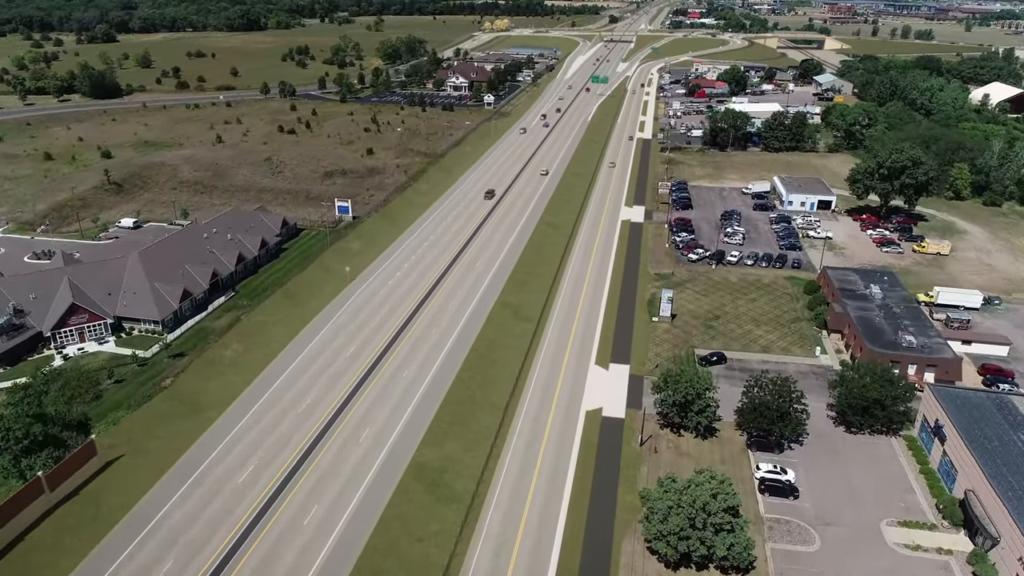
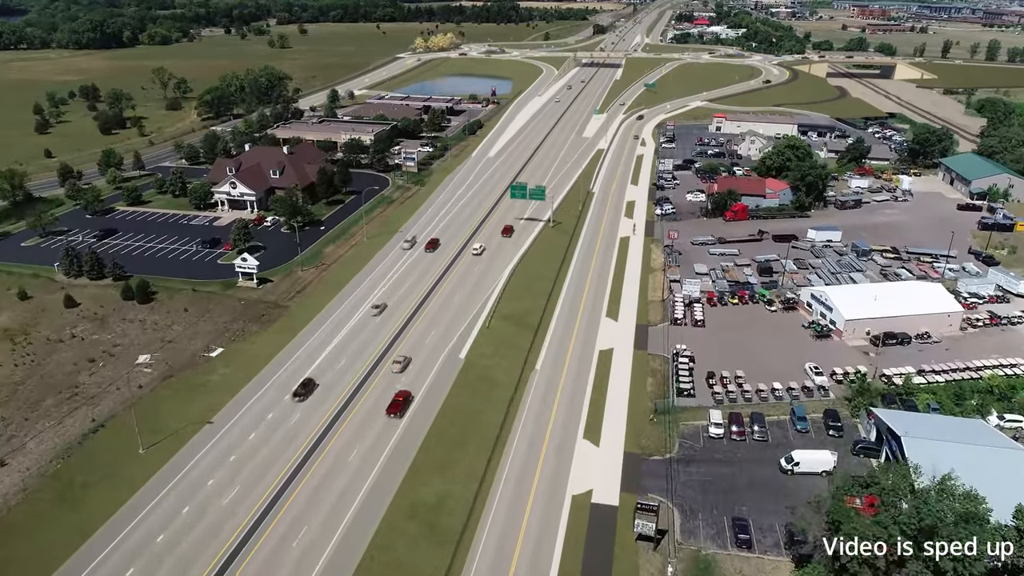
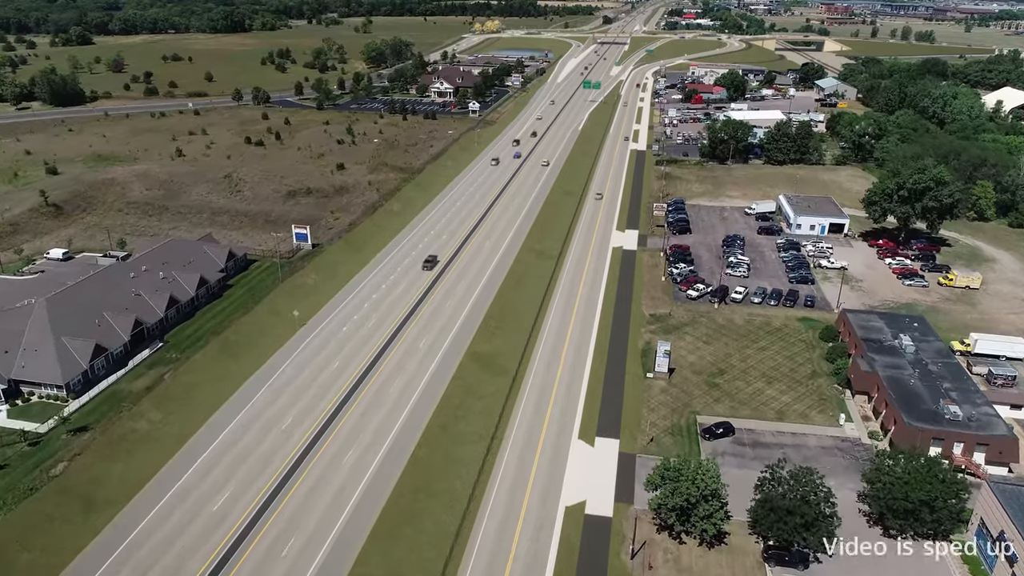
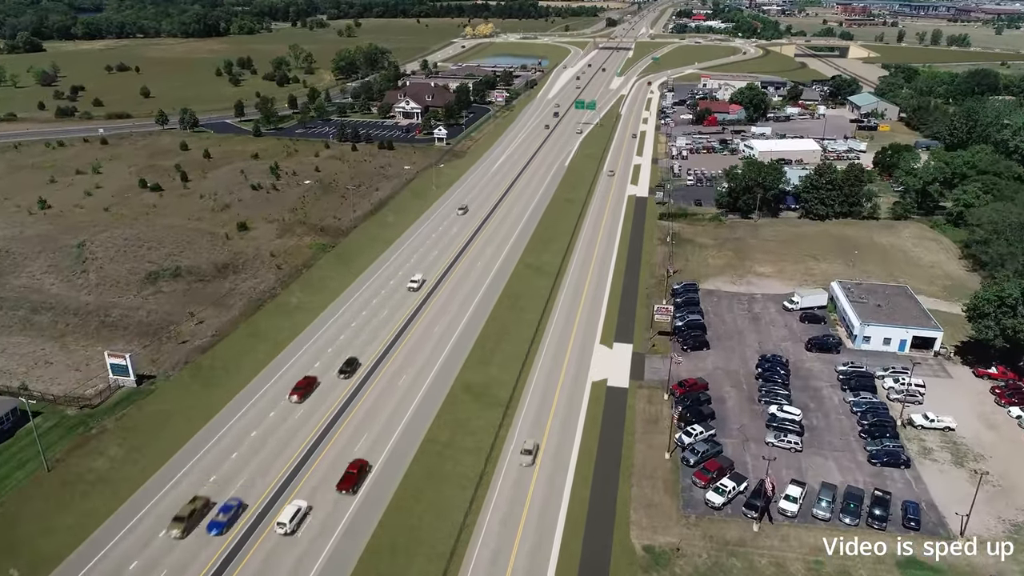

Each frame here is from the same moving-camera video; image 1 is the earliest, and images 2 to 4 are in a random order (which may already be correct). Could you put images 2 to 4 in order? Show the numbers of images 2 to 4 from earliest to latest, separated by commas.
3, 4, 2
